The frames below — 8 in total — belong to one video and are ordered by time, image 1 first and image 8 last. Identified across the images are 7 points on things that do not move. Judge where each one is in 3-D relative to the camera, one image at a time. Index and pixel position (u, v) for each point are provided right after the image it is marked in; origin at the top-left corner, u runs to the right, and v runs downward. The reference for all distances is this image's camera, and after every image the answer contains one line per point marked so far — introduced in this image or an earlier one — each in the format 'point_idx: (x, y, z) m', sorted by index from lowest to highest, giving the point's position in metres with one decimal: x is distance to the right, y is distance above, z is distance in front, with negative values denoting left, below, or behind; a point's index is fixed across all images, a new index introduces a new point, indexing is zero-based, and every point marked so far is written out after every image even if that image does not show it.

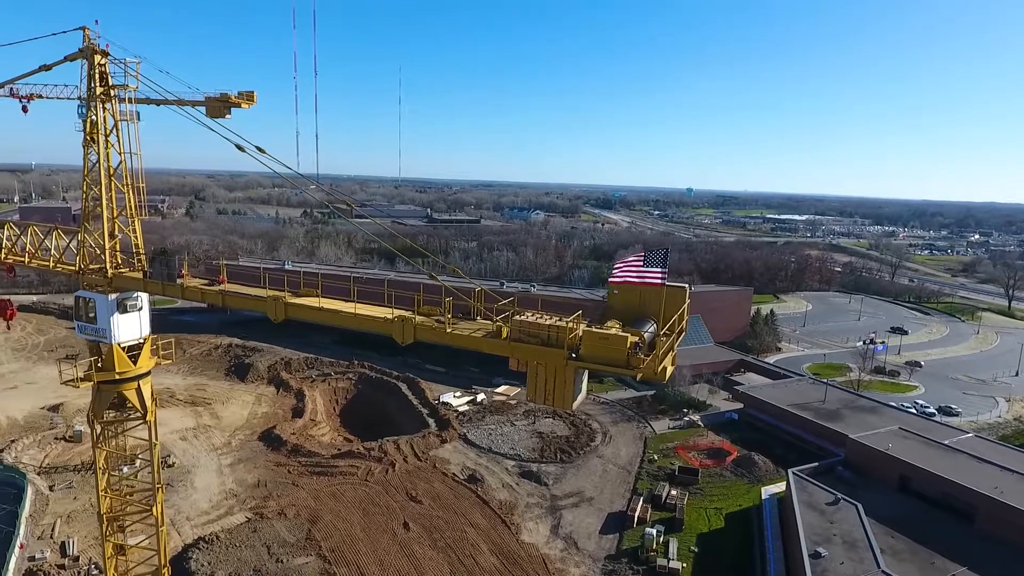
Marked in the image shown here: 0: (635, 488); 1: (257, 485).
0: (+3.7, -6.1, +19.3) m
1: (-7.6, -5.9, +19.0) m
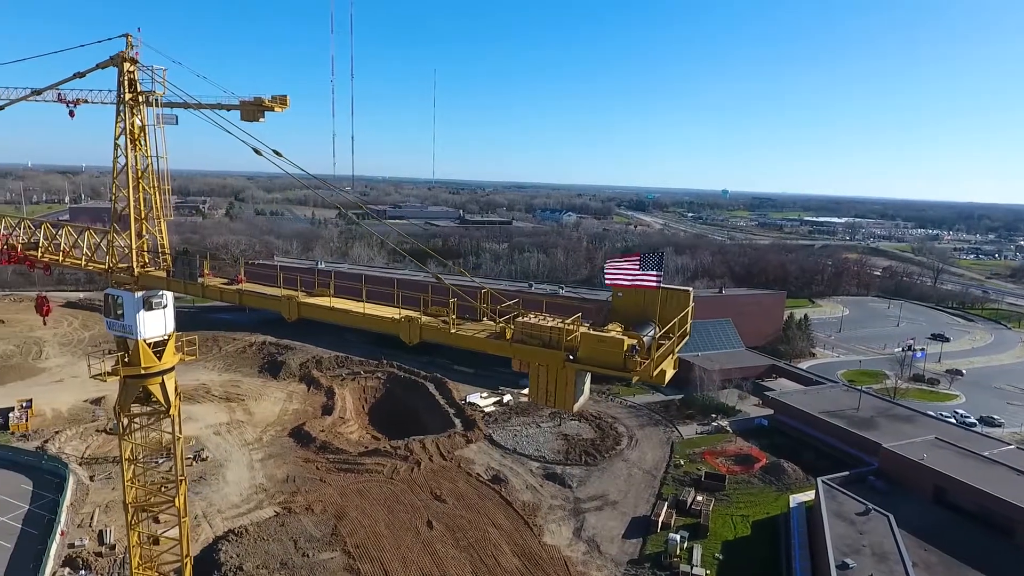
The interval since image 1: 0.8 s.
0: (+4.4, -6.2, +19.1) m
1: (-6.9, -5.9, +19.4) m
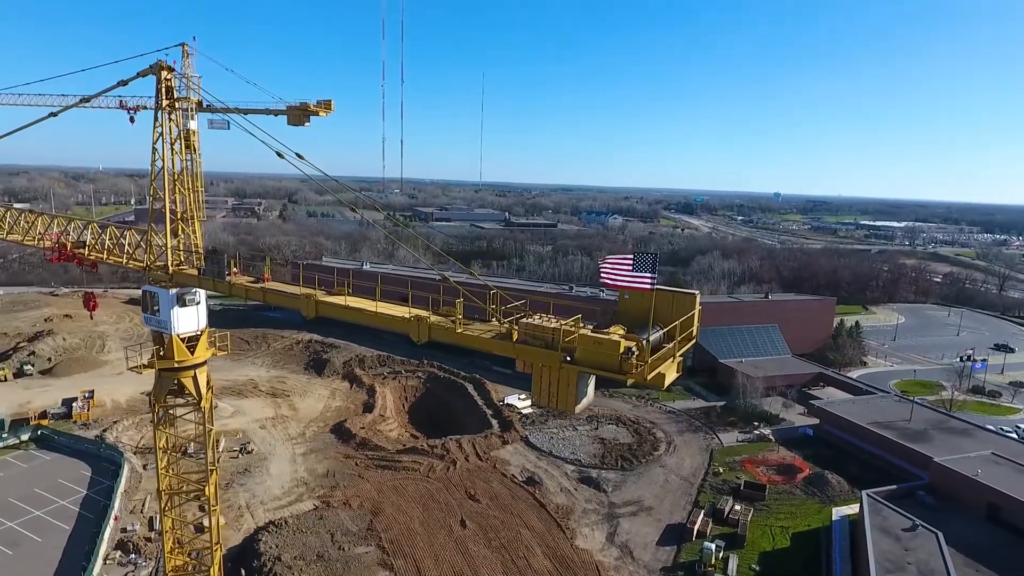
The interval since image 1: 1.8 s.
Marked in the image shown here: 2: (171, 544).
0: (+5.5, -6.3, +18.8) m
1: (-5.8, -5.8, +19.9) m
2: (-4.7, -3.5, +8.6) m
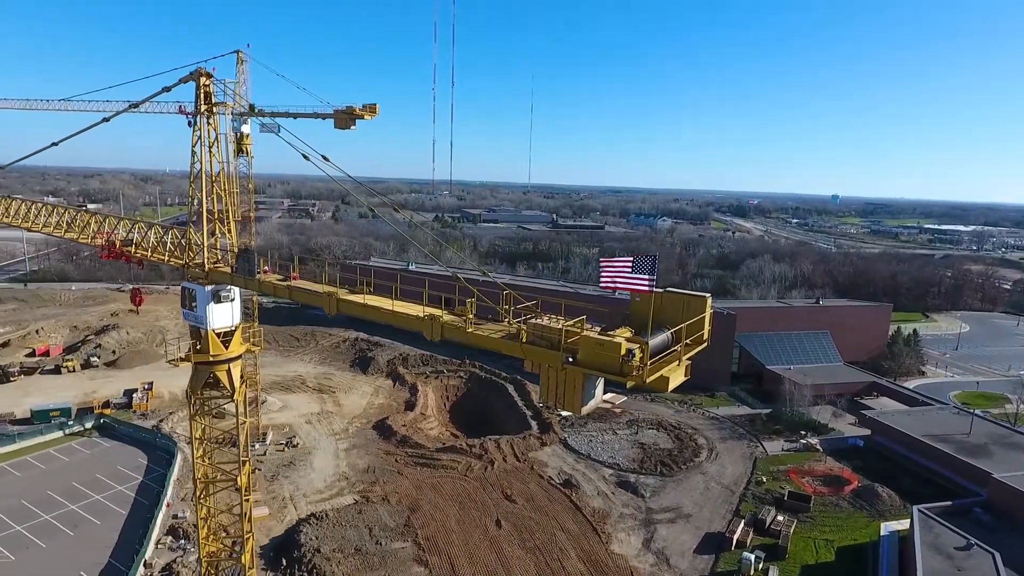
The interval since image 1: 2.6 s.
0: (+6.5, -6.4, +18.4) m
1: (-4.7, -5.8, +20.4) m
2: (-4.3, -3.4, +9.0) m
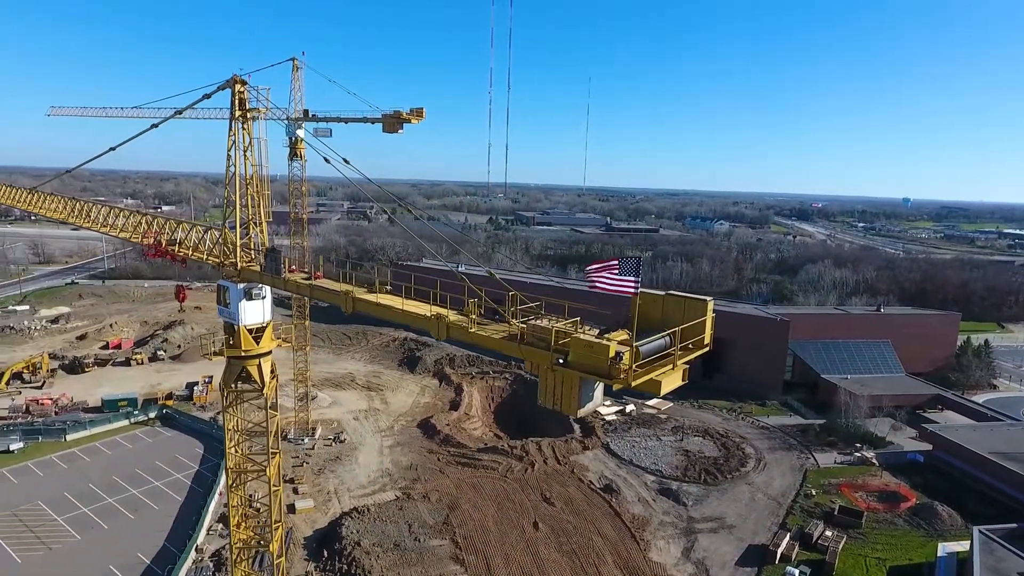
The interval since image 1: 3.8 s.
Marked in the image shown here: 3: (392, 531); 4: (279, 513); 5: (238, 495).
0: (+7.6, -6.6, +17.8) m
1: (-3.3, -5.9, +20.7) m
2: (-4.0, -3.4, +9.4) m
3: (-3.2, -6.4, +16.6) m
4: (-3.6, -3.5, +9.8) m
5: (-4.0, -3.1, +9.5) m
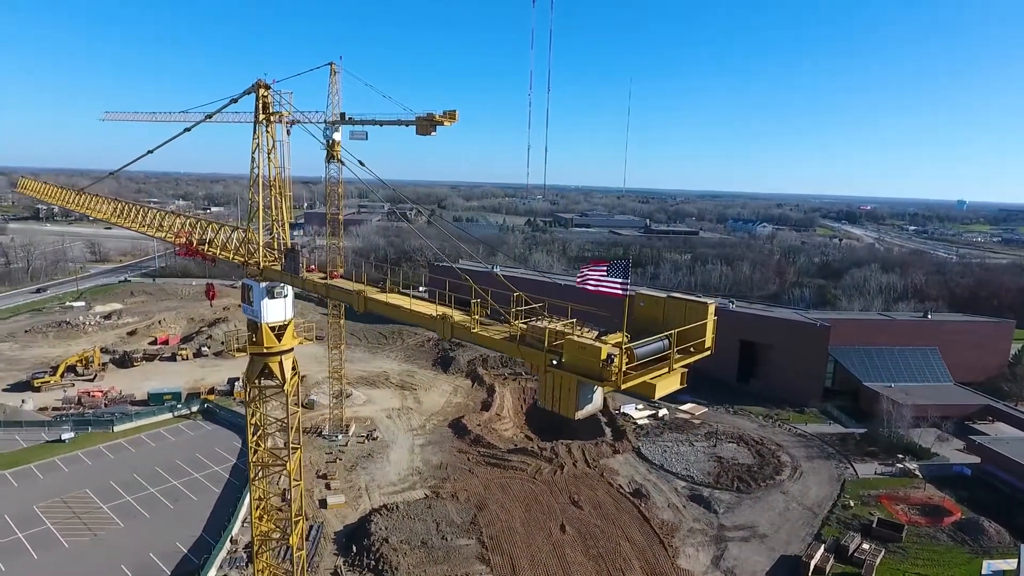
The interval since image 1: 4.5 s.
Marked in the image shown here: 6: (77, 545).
0: (+8.3, -6.7, +17.3) m
1: (-2.4, -5.9, +20.9) m
2: (-3.7, -3.4, +9.7) m
3: (-2.5, -6.4, +16.8) m
4: (-3.3, -3.4, +10.0) m
5: (-3.8, -3.1, +9.7) m
6: (-10.5, -6.2, +15.3) m
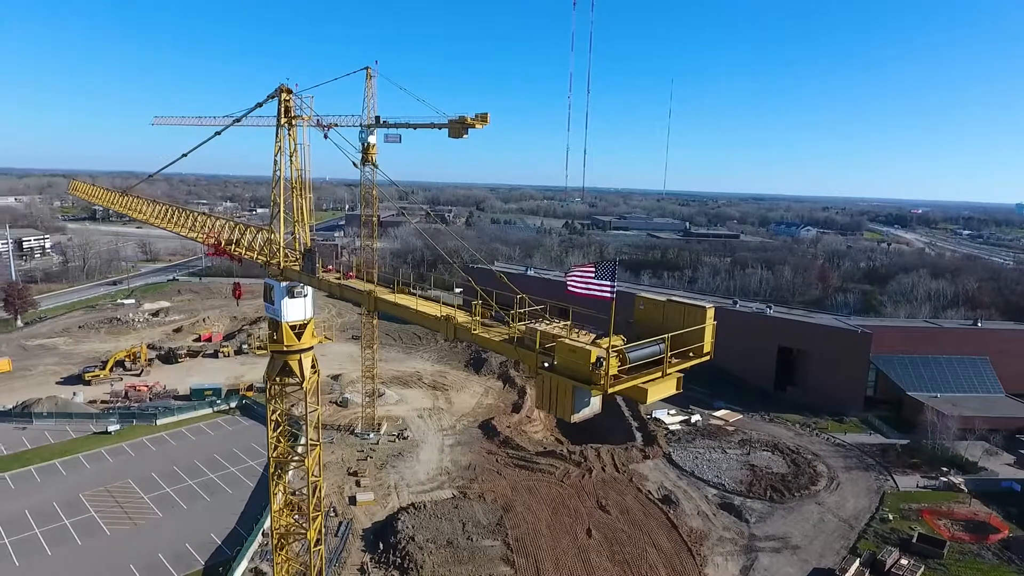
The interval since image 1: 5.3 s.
0: (+9.0, -6.8, +16.8) m
1: (-1.5, -5.9, +21.0) m
2: (-3.4, -3.4, +9.9) m
3: (-1.8, -6.4, +17.0) m
4: (-3.0, -3.4, +10.2) m
5: (-3.5, -3.1, +10.0) m
6: (-9.9, -6.1, +15.9) m
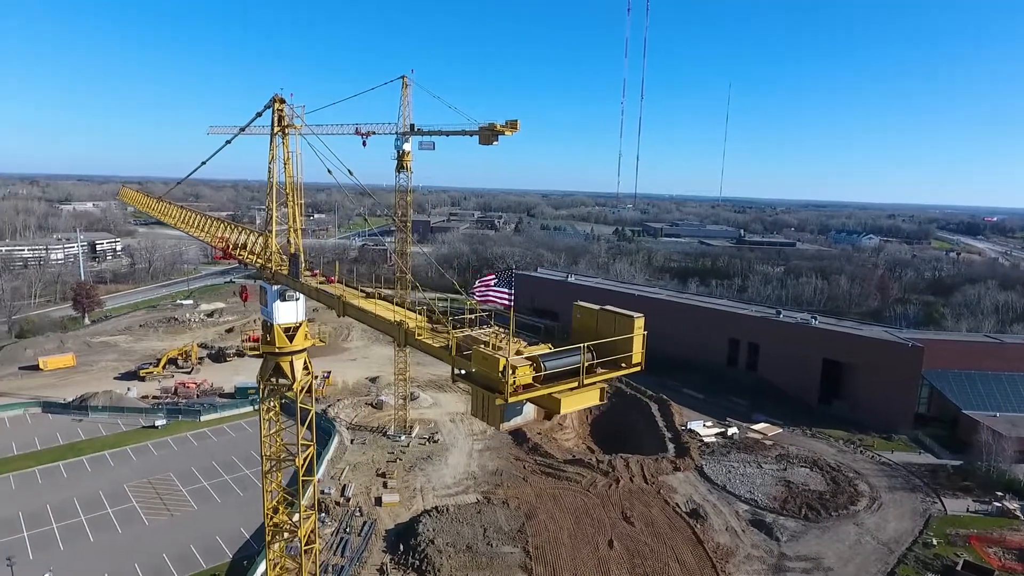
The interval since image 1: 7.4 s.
0: (+9.5, -7.1, +15.9) m
1: (-0.6, -6.1, +21.1) m
2: (-3.4, -3.4, +10.1) m
3: (-1.2, -6.5, +17.0) m
4: (-3.0, -3.5, +10.4) m
5: (-3.5, -3.1, +10.2) m
6: (-9.4, -6.2, +16.7) m
